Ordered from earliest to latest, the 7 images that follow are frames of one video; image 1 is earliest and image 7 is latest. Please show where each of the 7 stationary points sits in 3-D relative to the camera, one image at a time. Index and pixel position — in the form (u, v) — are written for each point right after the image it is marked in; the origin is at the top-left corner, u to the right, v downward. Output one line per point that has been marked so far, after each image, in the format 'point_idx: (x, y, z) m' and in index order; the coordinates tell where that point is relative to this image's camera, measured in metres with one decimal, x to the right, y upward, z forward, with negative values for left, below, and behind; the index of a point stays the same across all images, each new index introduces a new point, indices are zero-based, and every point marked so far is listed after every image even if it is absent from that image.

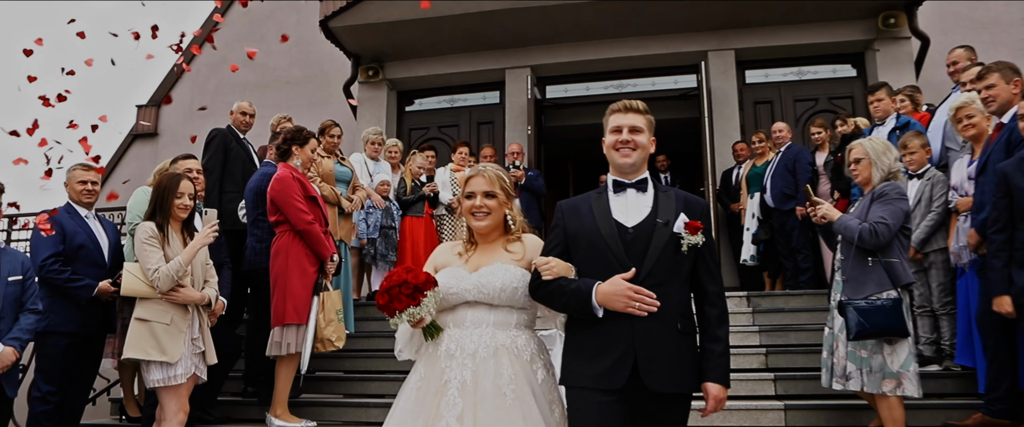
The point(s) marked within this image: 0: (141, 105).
0: (-6.0, +1.7, +12.2) m
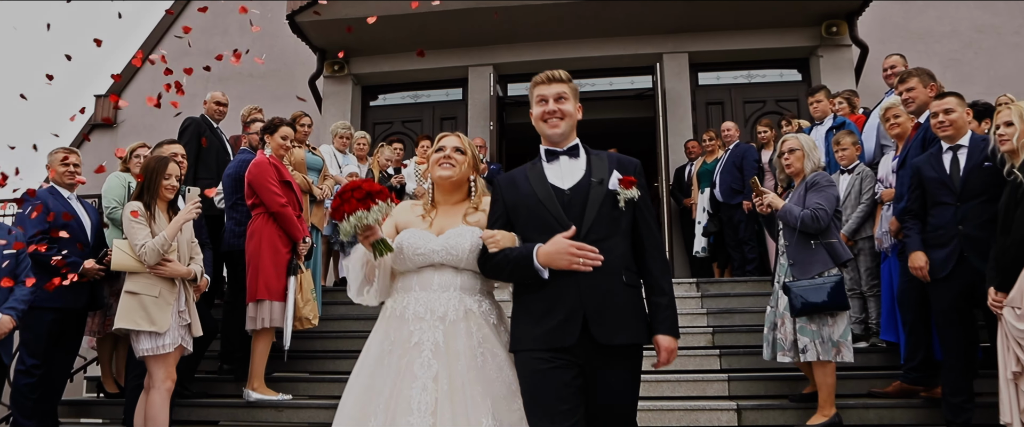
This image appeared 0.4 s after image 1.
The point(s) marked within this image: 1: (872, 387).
0: (-6.6, +1.9, +12.2) m
1: (+2.2, -1.1, +4.7) m
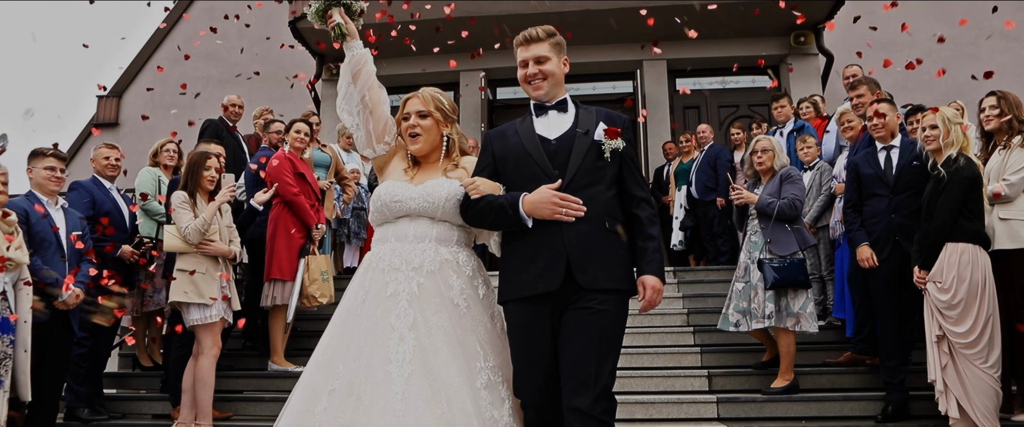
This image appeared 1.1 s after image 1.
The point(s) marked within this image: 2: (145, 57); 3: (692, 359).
0: (-6.8, +1.9, +12.7) m
1: (+2.2, -1.0, +5.4) m
2: (-6.1, +2.6, +12.7) m
3: (+1.3, -1.1, +5.6) m
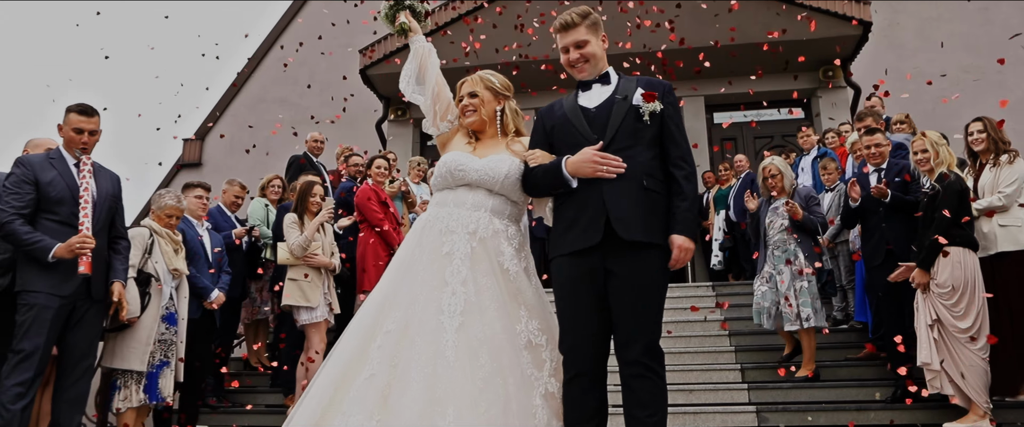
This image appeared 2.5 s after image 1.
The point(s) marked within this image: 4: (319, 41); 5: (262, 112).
0: (-5.9, +1.3, +14.1) m
1: (+2.7, -1.1, +6.2) m
2: (-5.3, +2.0, +14.1) m
3: (+1.8, -1.2, +6.4) m
4: (-3.6, +3.2, +14.2) m
5: (-4.6, +1.8, +14.0) m
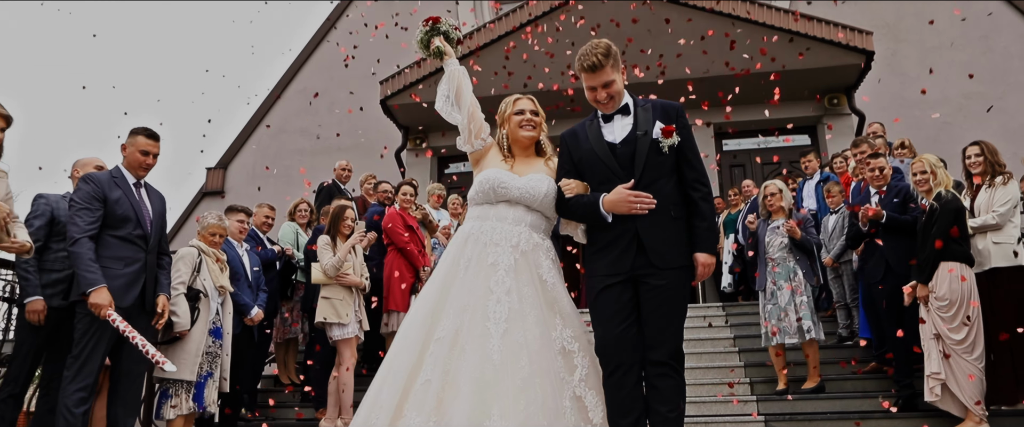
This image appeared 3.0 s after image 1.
0: (-5.7, +0.8, +14.5) m
1: (+2.8, -1.3, +6.4) m
2: (-5.0, +1.5, +14.6) m
3: (+2.0, -1.4, +6.7) m
4: (-3.3, +2.7, +14.8) m
5: (-4.3, +1.3, +14.4) m
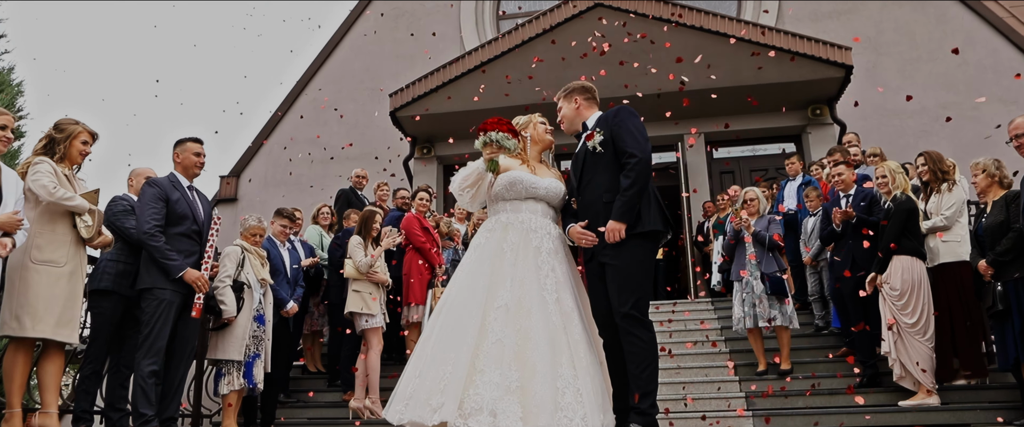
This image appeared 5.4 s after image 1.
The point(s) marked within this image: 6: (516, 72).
0: (-5.6, +0.7, +15.2) m
1: (+2.9, -1.3, +7.2) m
2: (-5.0, +1.4, +15.3) m
3: (+2.0, -1.4, +7.4) m
4: (-3.3, +2.6, +15.5) m
5: (-4.3, +1.2, +15.2) m
6: (+0.1, +2.3, +12.2) m
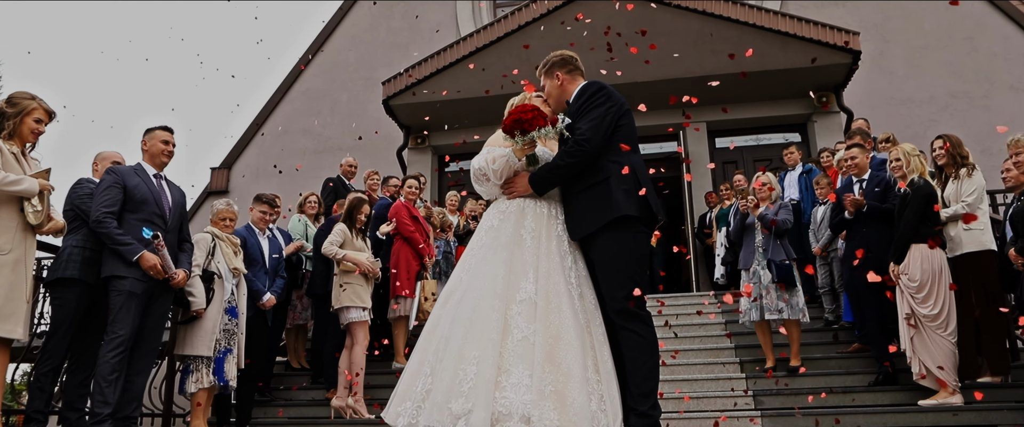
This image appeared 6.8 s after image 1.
0: (-5.7, +0.9, +14.8) m
1: (+2.9, -1.2, +6.8) m
2: (-5.1, +1.5, +14.9) m
3: (+2.0, -1.3, +7.0) m
4: (-3.4, +2.8, +15.1) m
5: (-4.3, +1.4, +14.8) m
6: (0.0, +2.4, +11.8) m
